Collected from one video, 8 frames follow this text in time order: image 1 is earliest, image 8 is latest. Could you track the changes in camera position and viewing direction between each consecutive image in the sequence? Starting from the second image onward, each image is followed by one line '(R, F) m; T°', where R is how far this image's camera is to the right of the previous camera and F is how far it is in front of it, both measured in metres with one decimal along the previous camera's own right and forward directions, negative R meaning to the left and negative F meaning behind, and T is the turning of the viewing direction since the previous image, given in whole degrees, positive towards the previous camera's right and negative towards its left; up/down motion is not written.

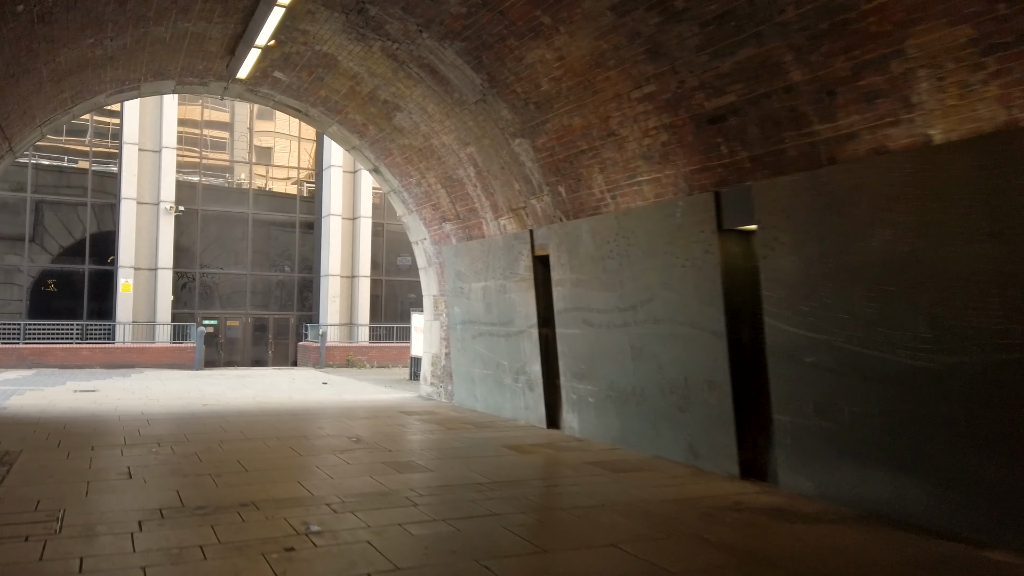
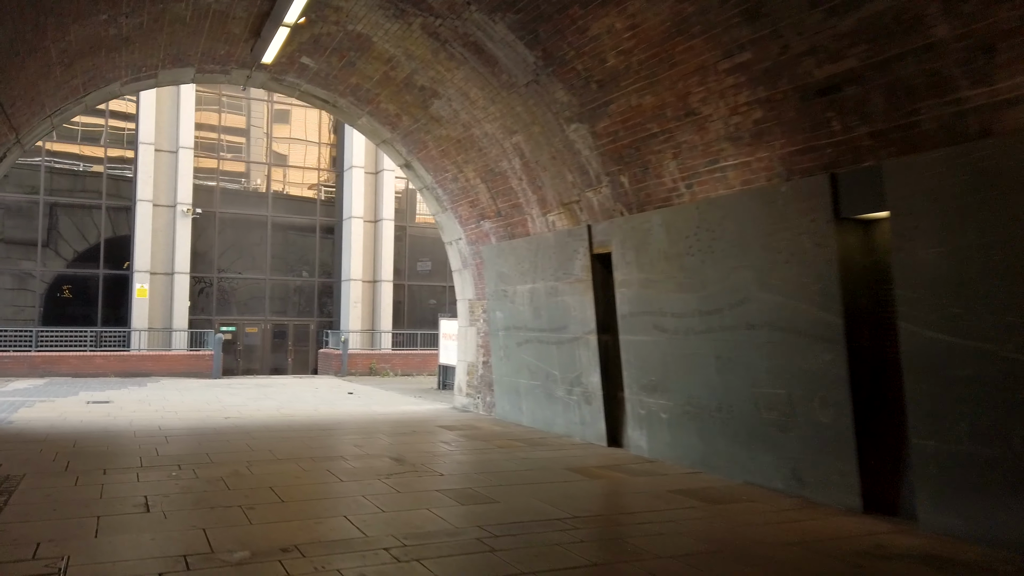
(-0.5, +1.0) m; -1°
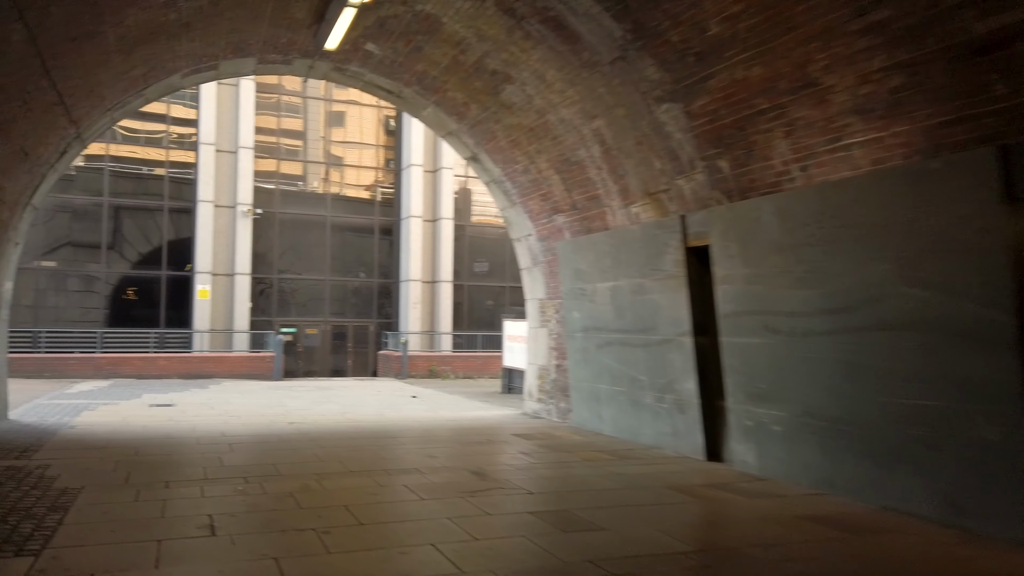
(-0.4, +0.7) m; -4°
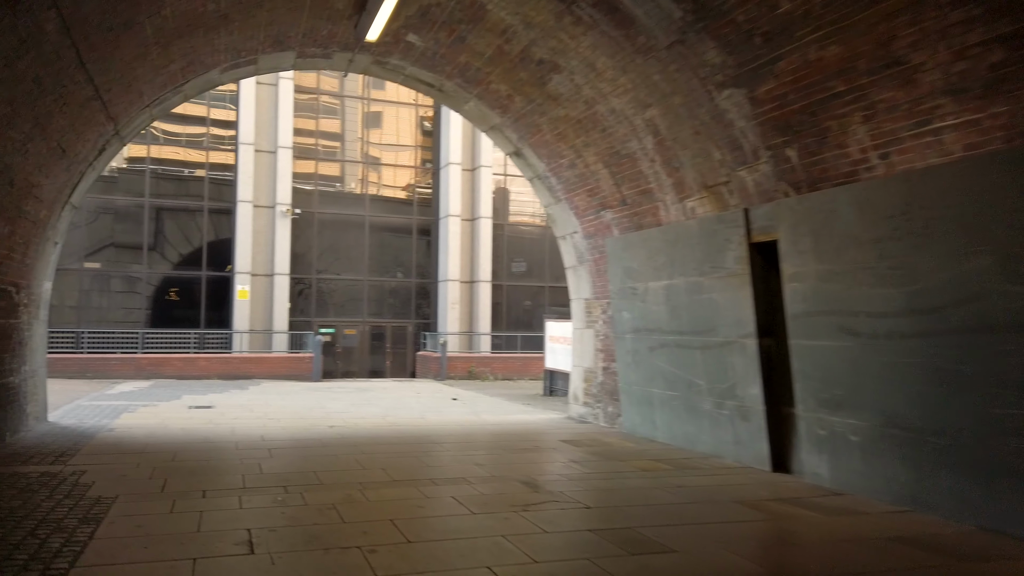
(-0.2, +0.4) m; -3°
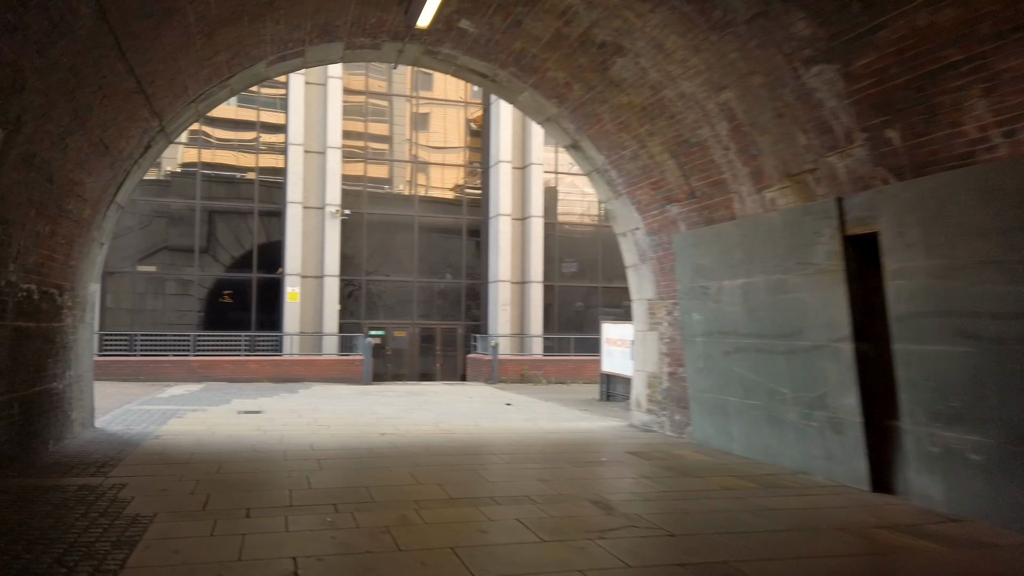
(-0.2, +0.6) m; -4°
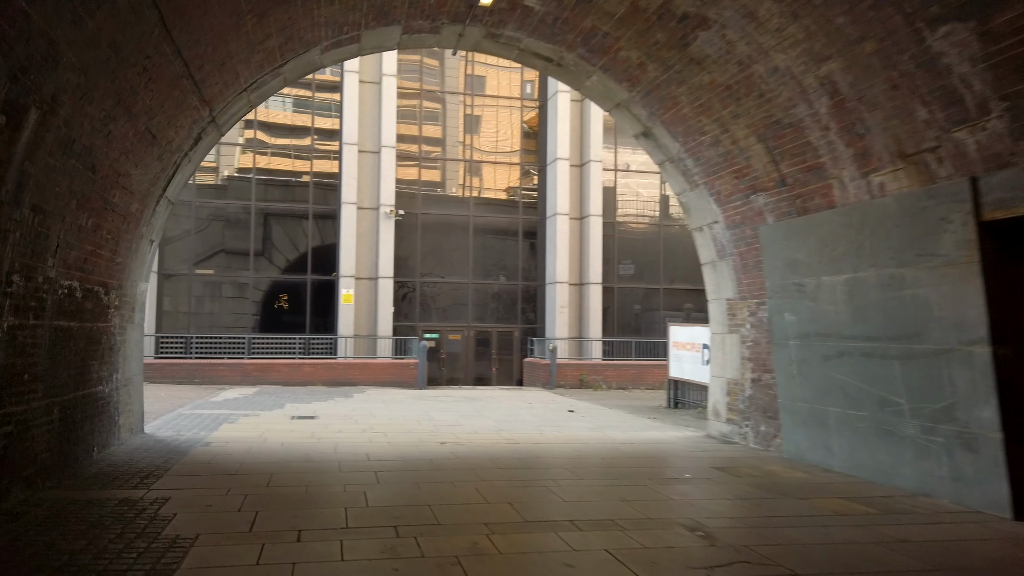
(-0.2, +0.7) m; -4°
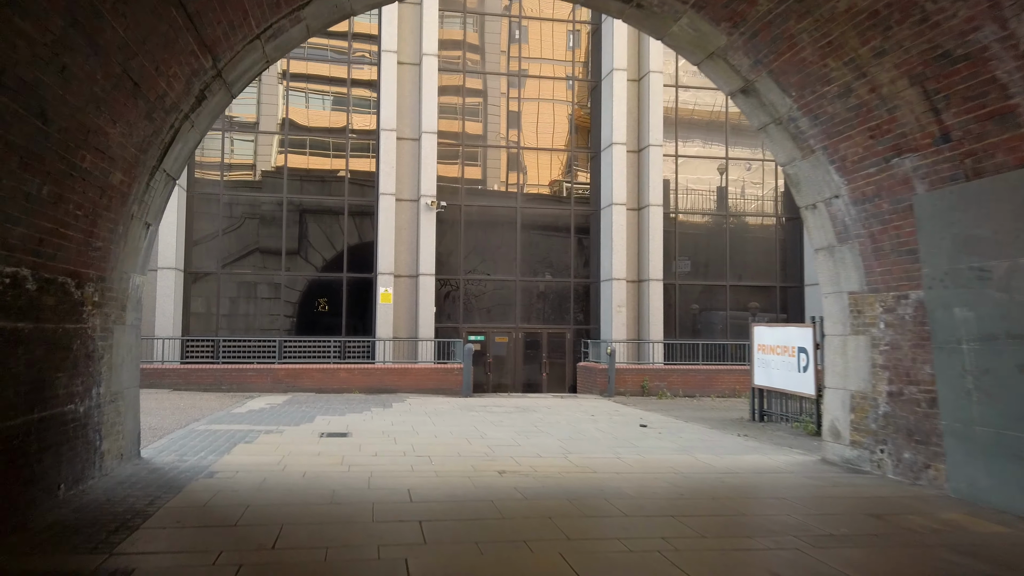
(-0.4, +1.8) m; -3°
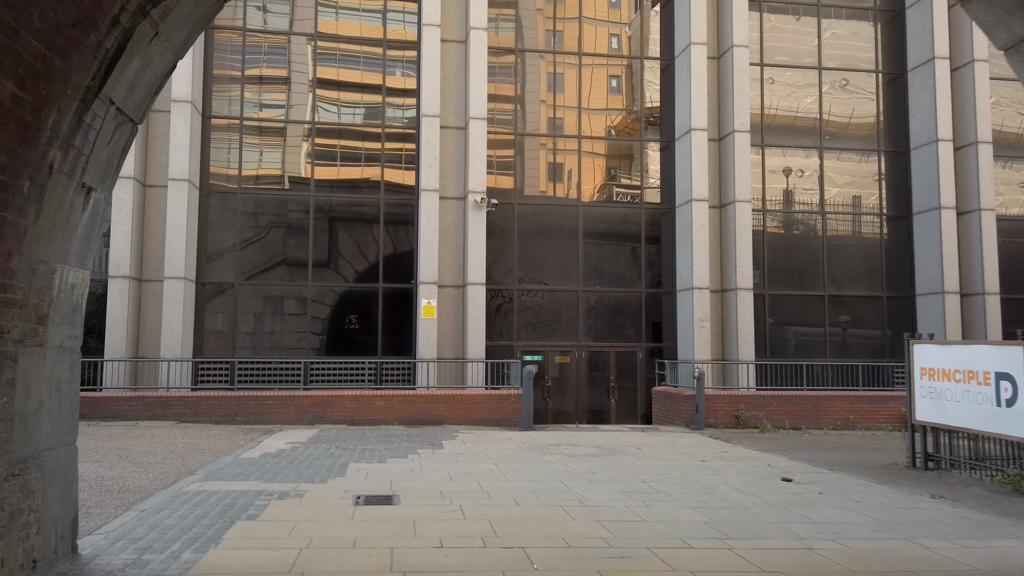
(-0.8, +2.9) m; -2°
